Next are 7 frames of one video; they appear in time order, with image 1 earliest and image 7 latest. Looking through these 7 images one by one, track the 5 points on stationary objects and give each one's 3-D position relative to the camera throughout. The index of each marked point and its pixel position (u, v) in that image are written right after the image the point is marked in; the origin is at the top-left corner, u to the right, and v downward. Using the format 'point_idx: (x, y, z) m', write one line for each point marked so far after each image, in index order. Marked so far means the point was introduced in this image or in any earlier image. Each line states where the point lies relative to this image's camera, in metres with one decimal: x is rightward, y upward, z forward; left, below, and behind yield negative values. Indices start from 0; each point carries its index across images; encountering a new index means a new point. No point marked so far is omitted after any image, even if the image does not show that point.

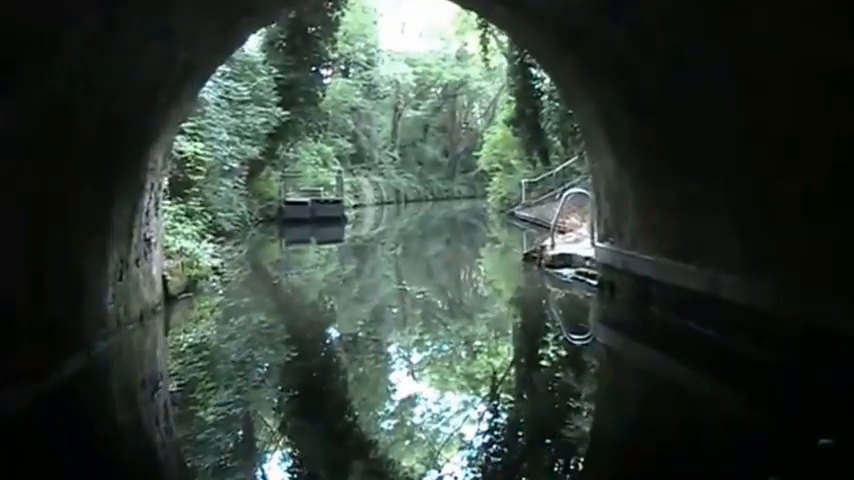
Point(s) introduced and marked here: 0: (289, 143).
0: (-2.7, +1.8, +17.4) m
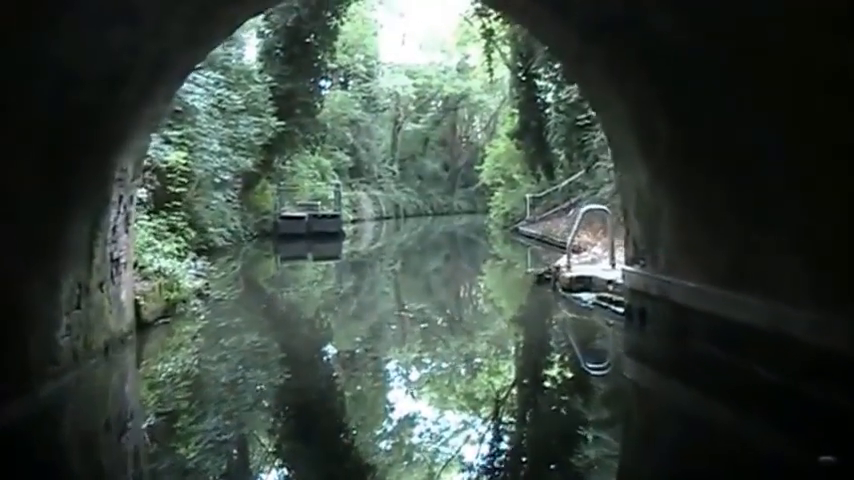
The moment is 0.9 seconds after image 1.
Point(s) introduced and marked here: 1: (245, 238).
0: (-2.6, +1.6, +17.0) m
1: (-3.3, 0.0, +16.3) m
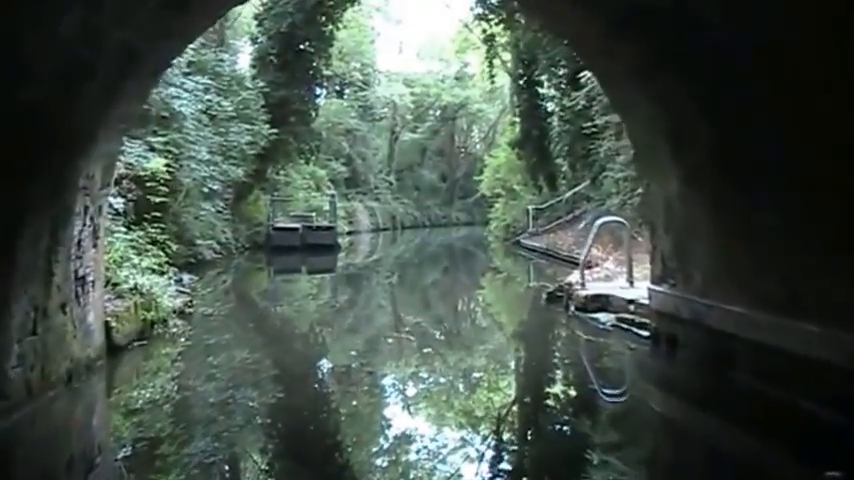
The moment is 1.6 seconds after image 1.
0: (-2.7, +1.3, +16.6) m
1: (-3.3, -0.2, +15.9) m
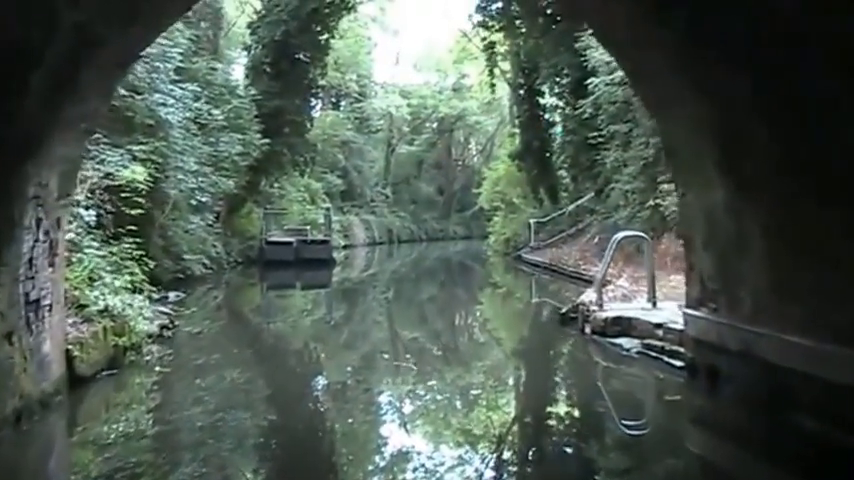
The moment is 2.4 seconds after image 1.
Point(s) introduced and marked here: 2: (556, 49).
0: (-2.7, +1.1, +16.3) m
1: (-3.4, -0.4, +15.6) m
2: (+1.8, +2.7, +12.7) m
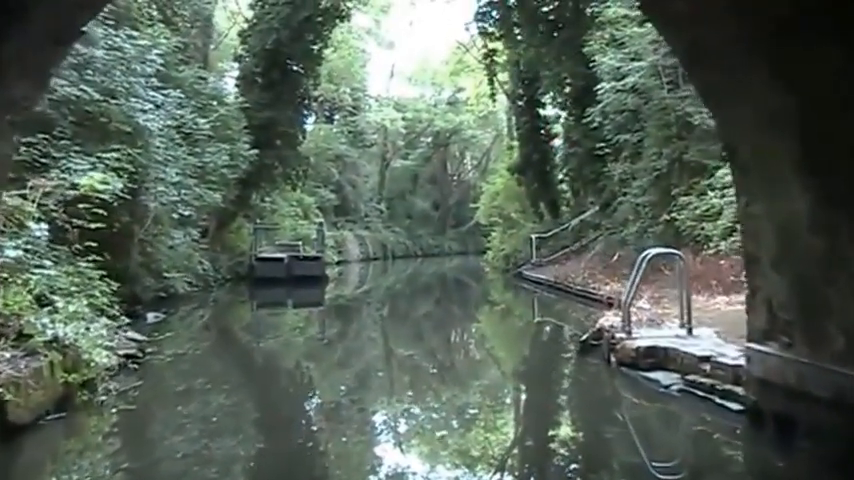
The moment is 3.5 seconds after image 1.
0: (-2.8, +0.8, +15.9) m
1: (-3.4, -0.7, +15.1) m
2: (+1.7, +2.4, +12.4) m
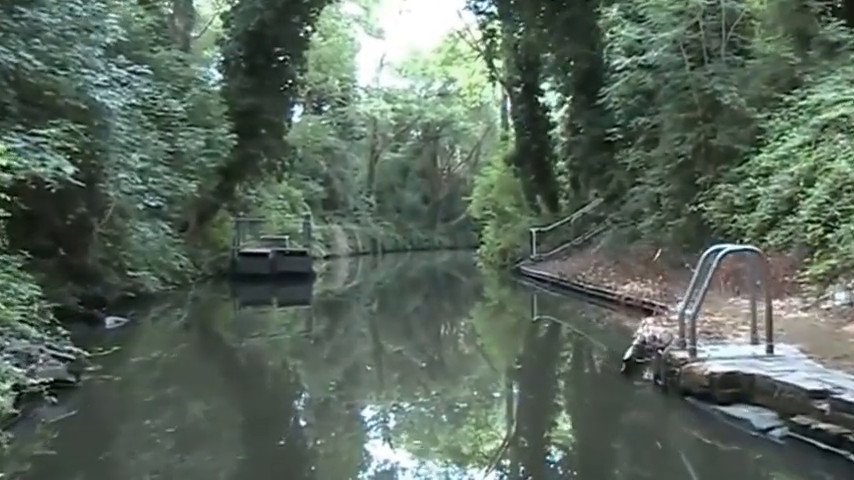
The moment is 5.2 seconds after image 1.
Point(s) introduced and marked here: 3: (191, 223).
0: (-2.9, +0.9, +15.3) m
1: (-3.6, -0.6, +14.5) m
2: (+1.7, +2.5, +11.8) m
3: (-3.6, +0.3, +14.0) m
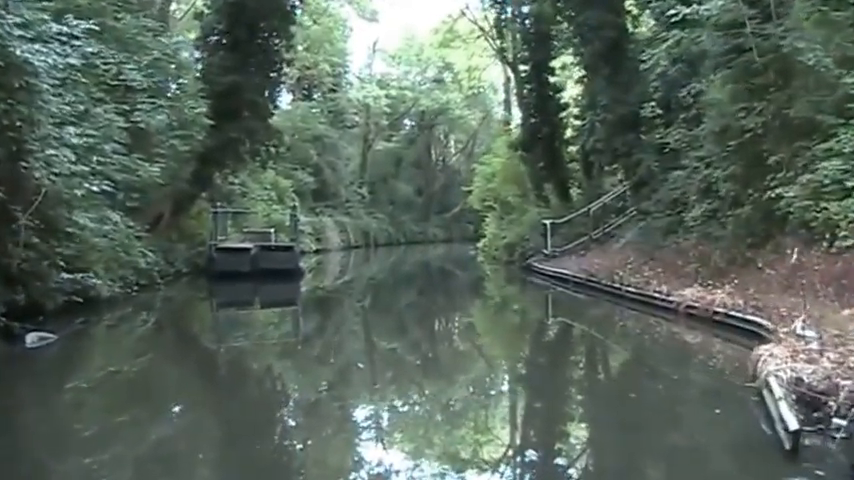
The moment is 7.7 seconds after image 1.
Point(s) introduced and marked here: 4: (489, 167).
0: (-3.0, +1.0, +14.3) m
1: (-3.6, -0.5, +13.5) m
2: (+1.6, +2.6, +10.9) m
3: (-3.6, +0.4, +13.0) m
4: (+1.2, +1.5, +19.0) m
